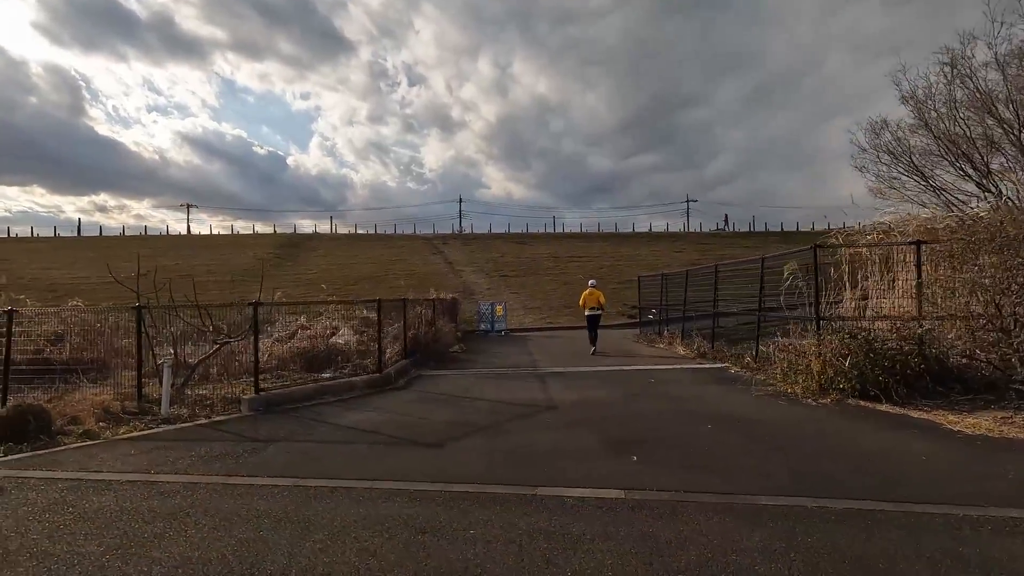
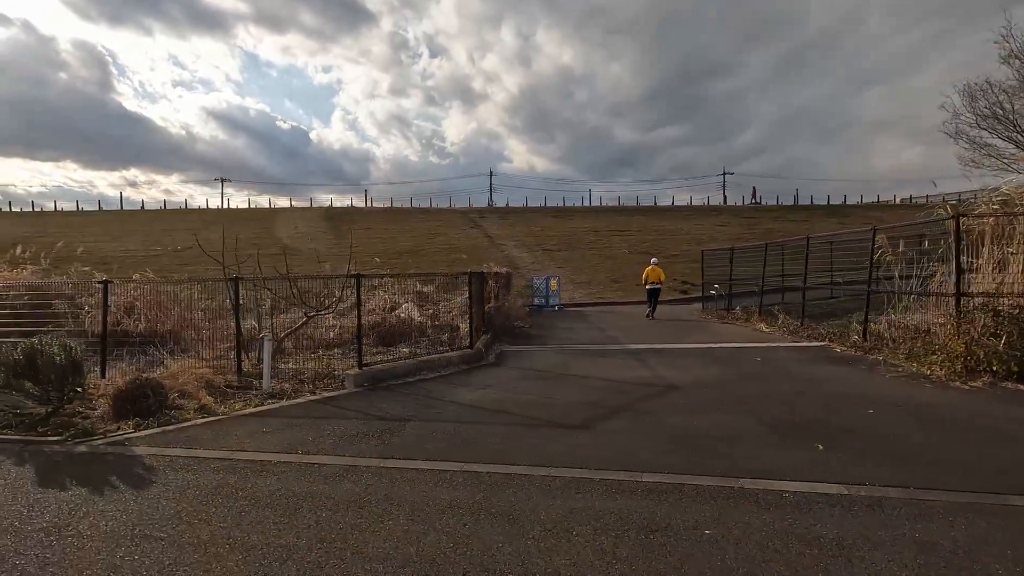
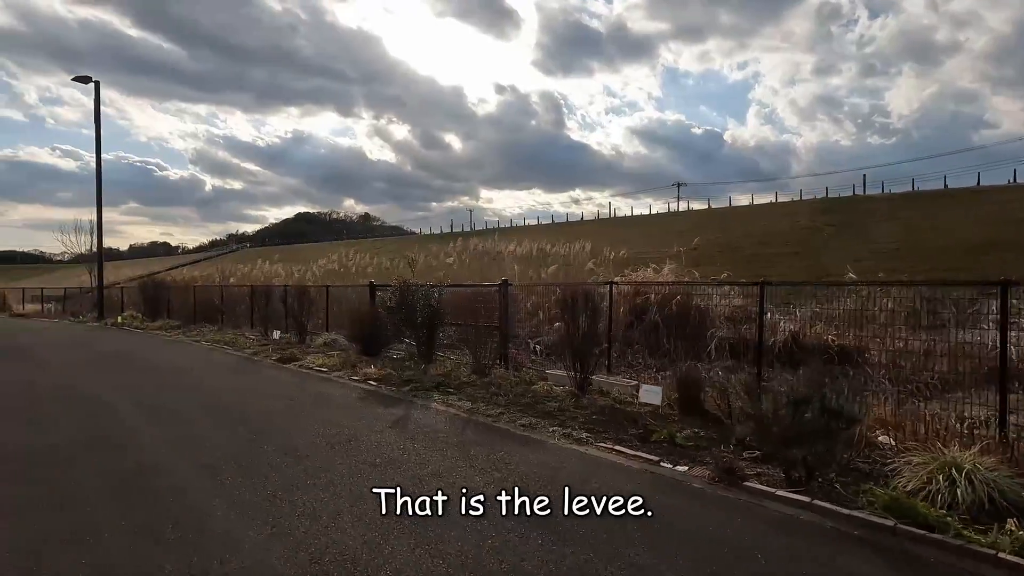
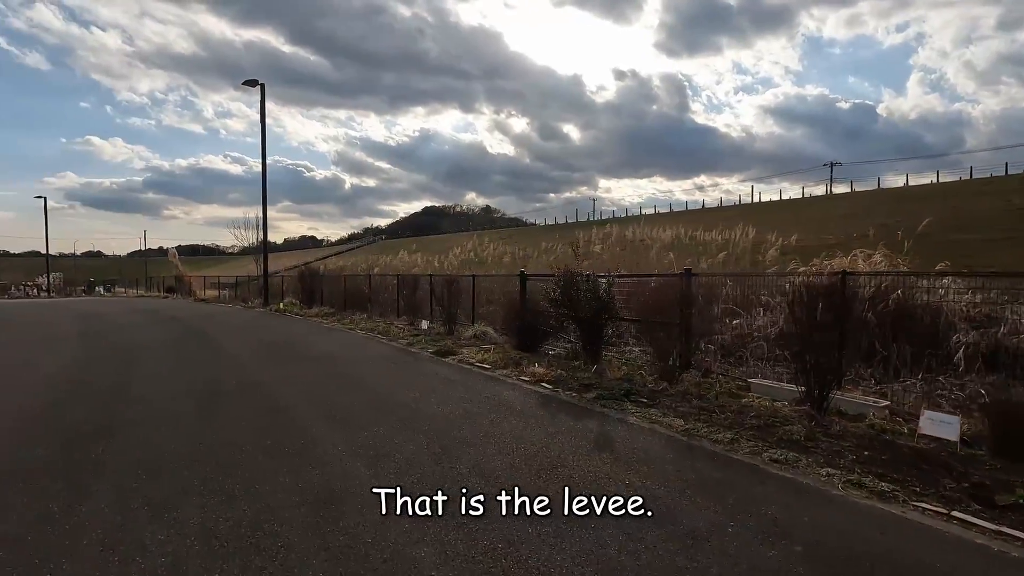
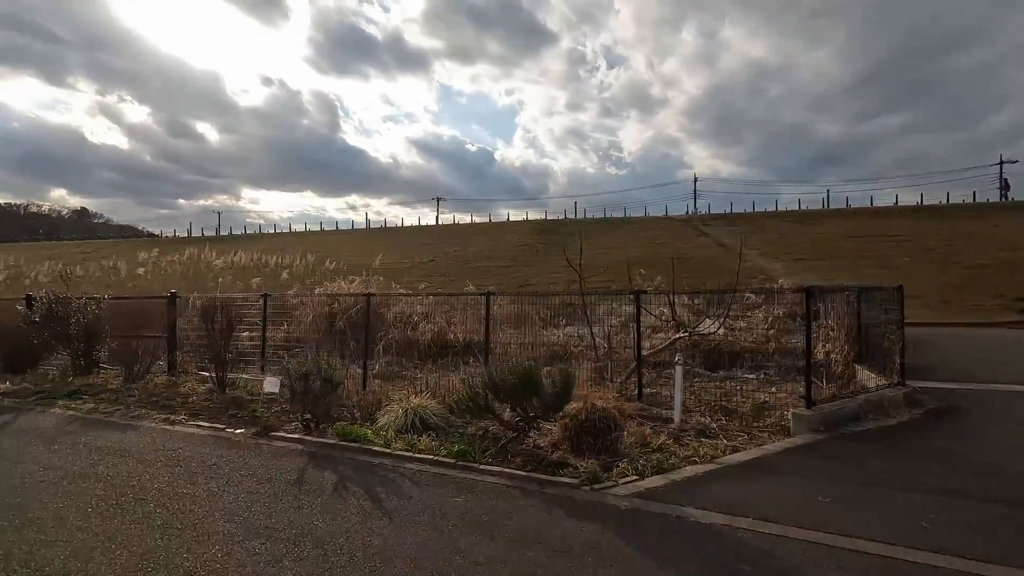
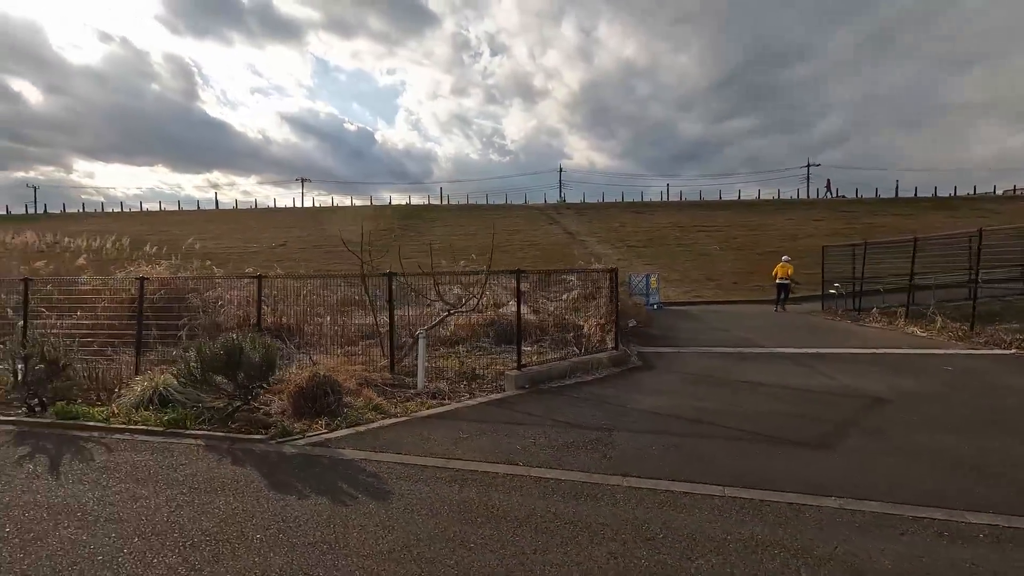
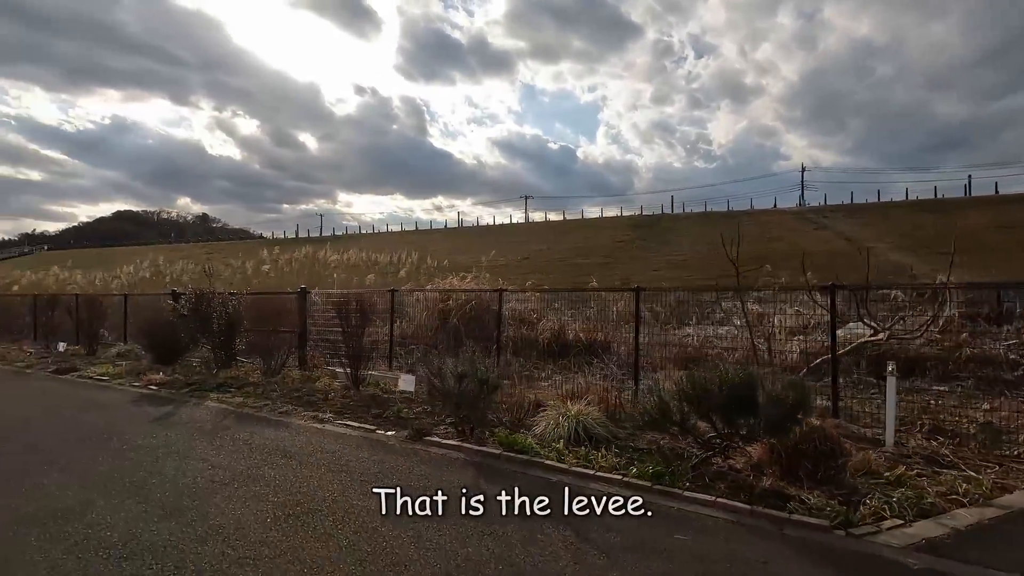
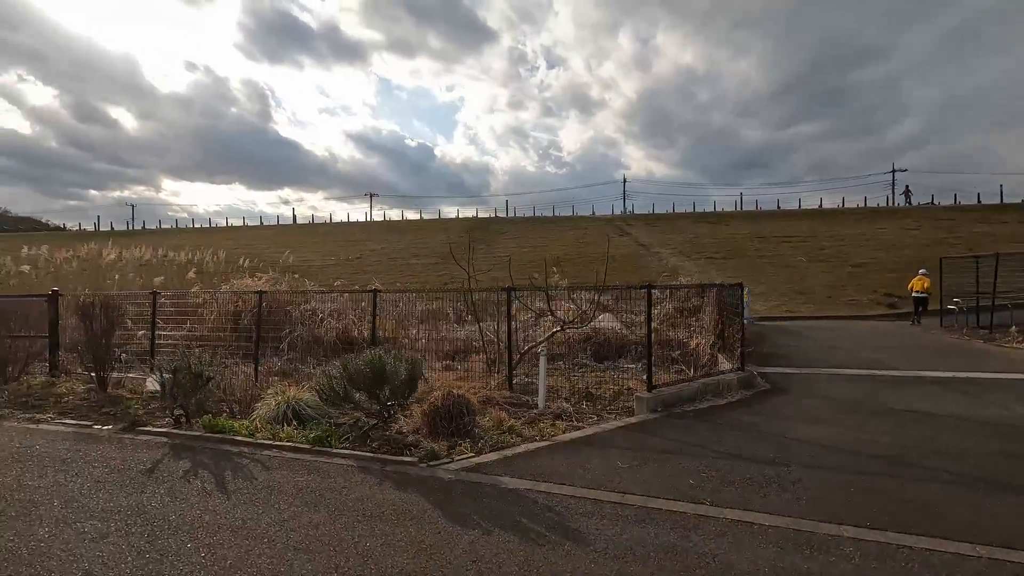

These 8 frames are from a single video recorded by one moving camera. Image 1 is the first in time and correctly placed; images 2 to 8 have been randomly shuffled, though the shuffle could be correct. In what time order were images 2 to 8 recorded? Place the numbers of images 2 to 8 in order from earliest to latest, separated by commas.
2, 6, 8, 5, 7, 3, 4
